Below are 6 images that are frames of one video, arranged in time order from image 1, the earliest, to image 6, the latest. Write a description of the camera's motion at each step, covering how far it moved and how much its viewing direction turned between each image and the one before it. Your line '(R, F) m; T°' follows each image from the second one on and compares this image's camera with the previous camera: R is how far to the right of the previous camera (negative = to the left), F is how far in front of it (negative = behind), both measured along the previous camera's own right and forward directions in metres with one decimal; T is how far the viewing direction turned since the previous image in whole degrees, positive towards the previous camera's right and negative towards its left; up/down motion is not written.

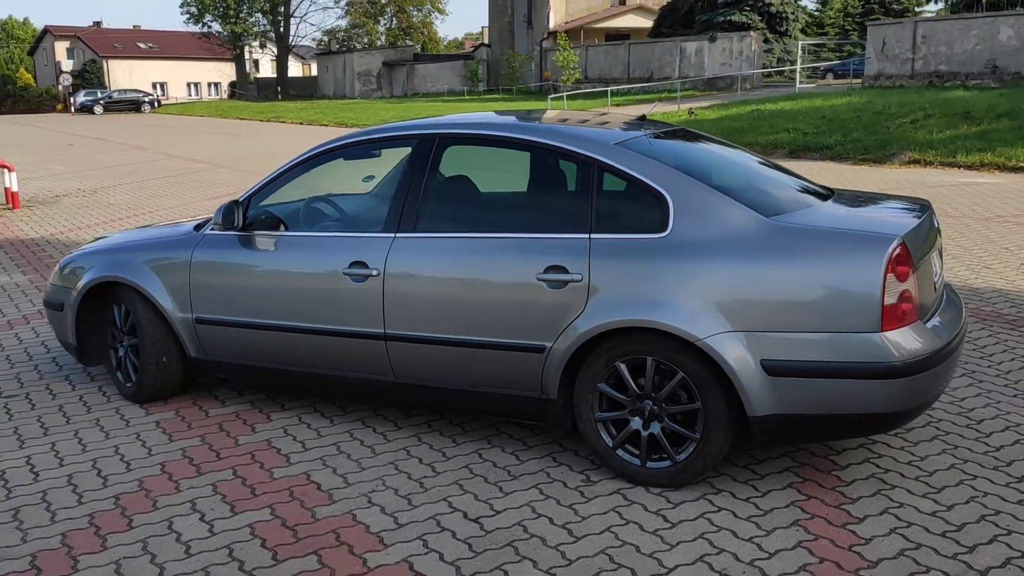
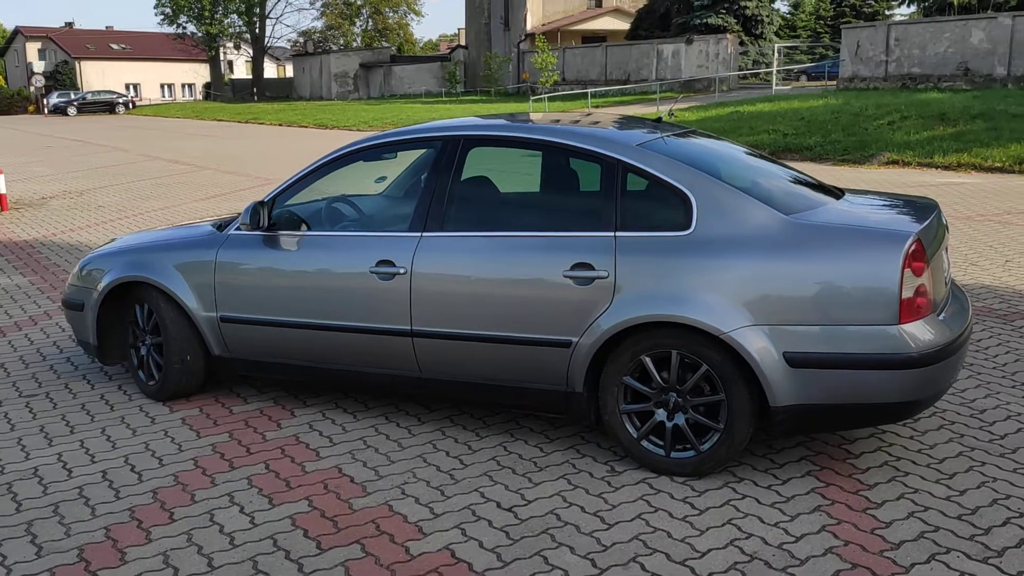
(-0.2, -0.1) m; +2°
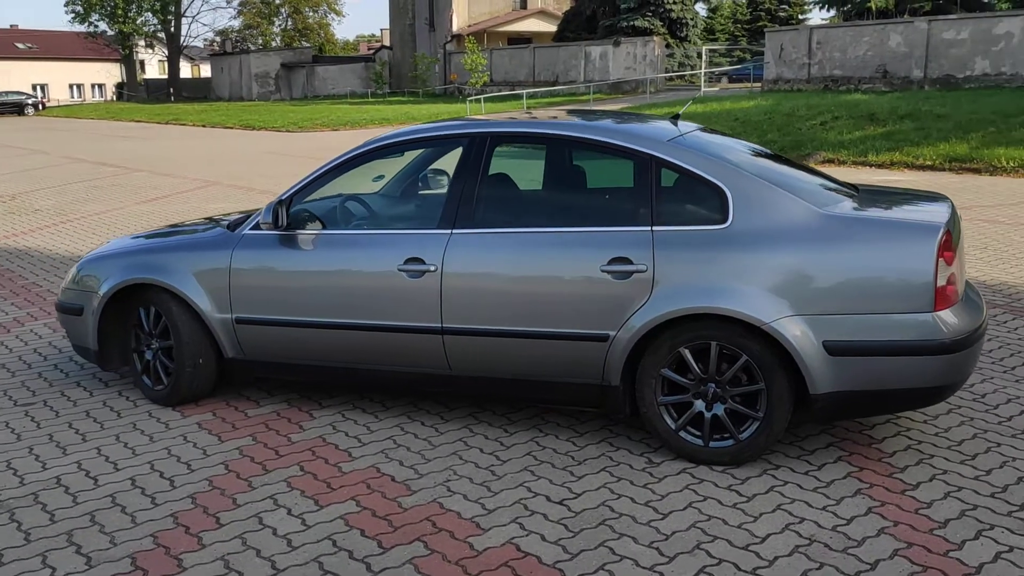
(-0.5, 0.0) m; +5°
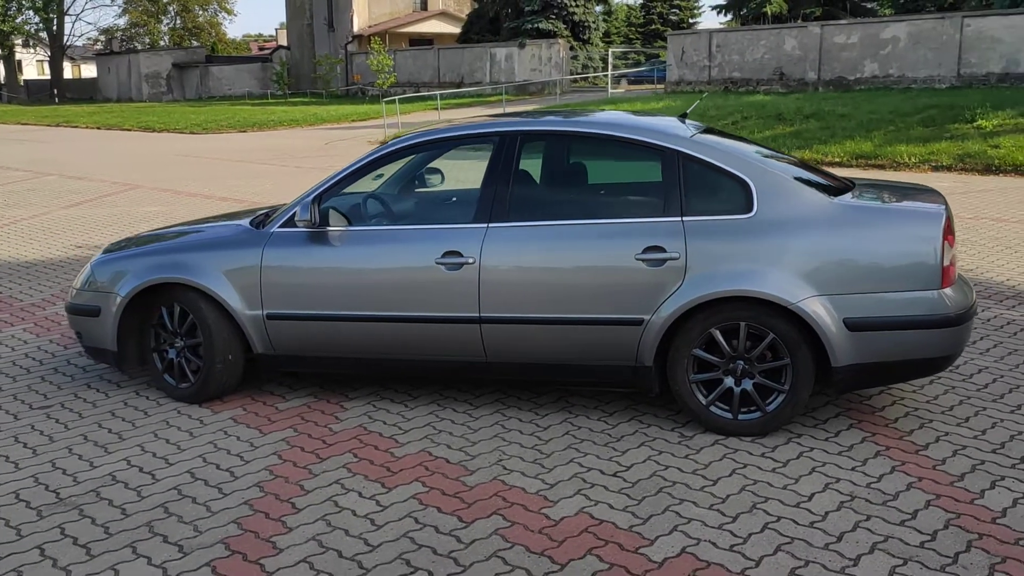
(-0.6, -0.2) m; +6°
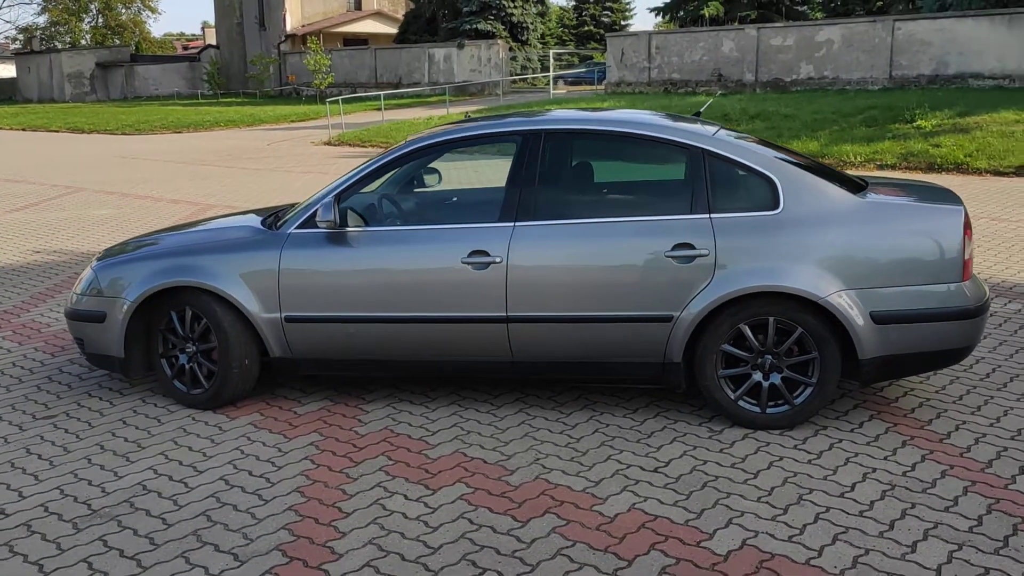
(-0.4, 0.0) m; +4°
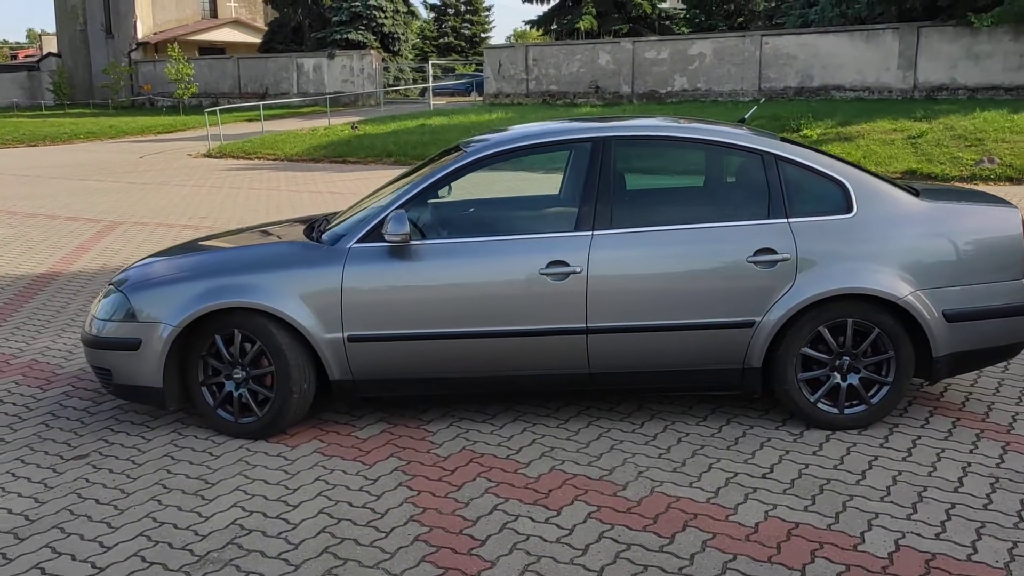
(-1.0, +0.2) m; +9°
